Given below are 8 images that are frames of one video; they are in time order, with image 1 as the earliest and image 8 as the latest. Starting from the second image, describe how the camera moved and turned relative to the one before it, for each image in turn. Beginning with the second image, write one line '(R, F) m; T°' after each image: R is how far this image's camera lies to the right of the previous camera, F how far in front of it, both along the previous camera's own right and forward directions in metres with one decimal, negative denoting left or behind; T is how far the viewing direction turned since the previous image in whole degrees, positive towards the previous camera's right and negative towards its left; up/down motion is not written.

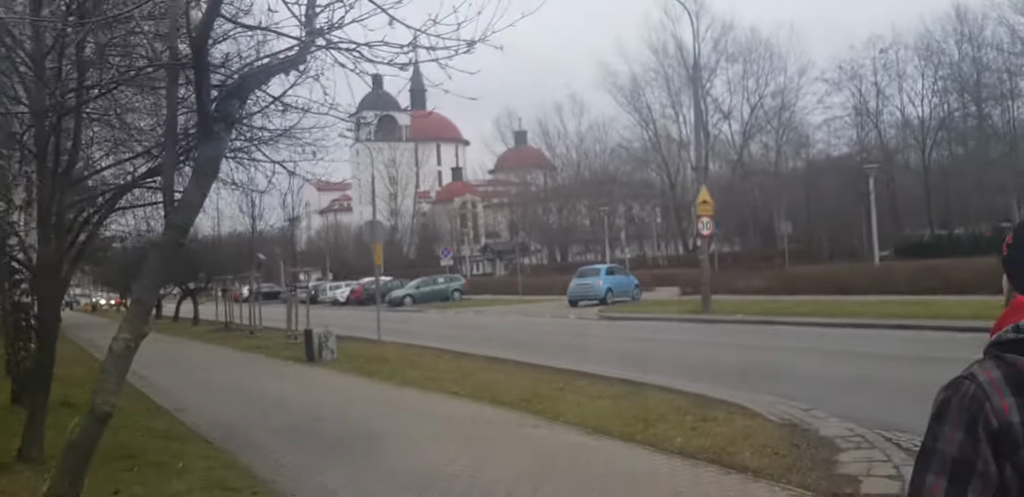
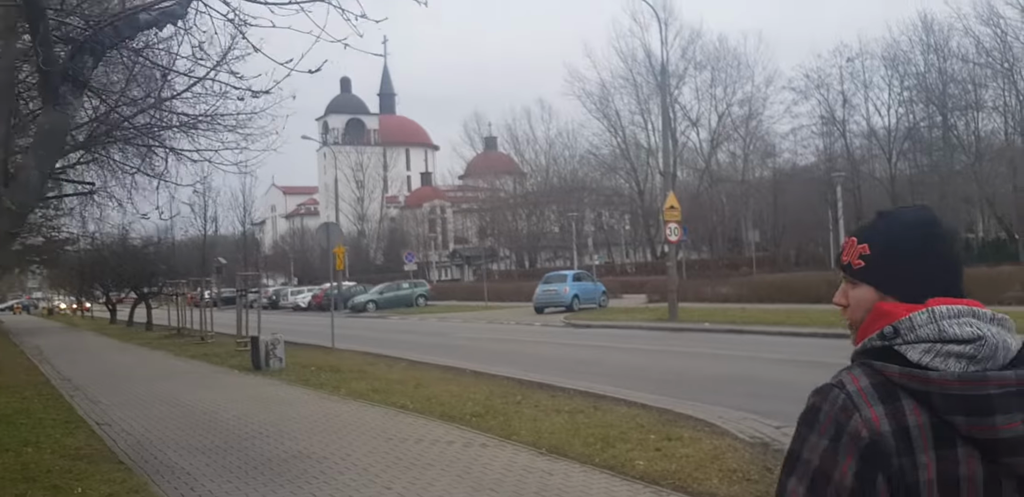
(+0.2, +0.8) m; +2°
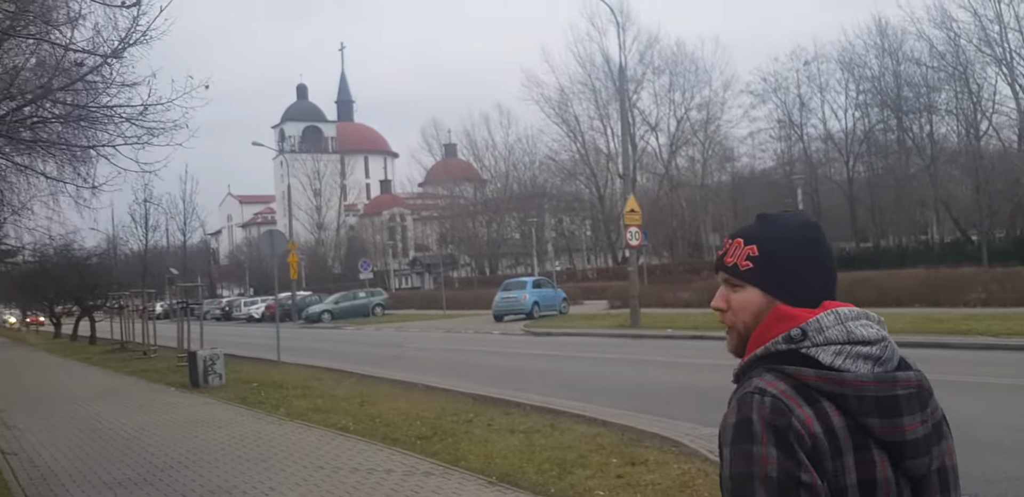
(+0.1, +0.8) m; +2°
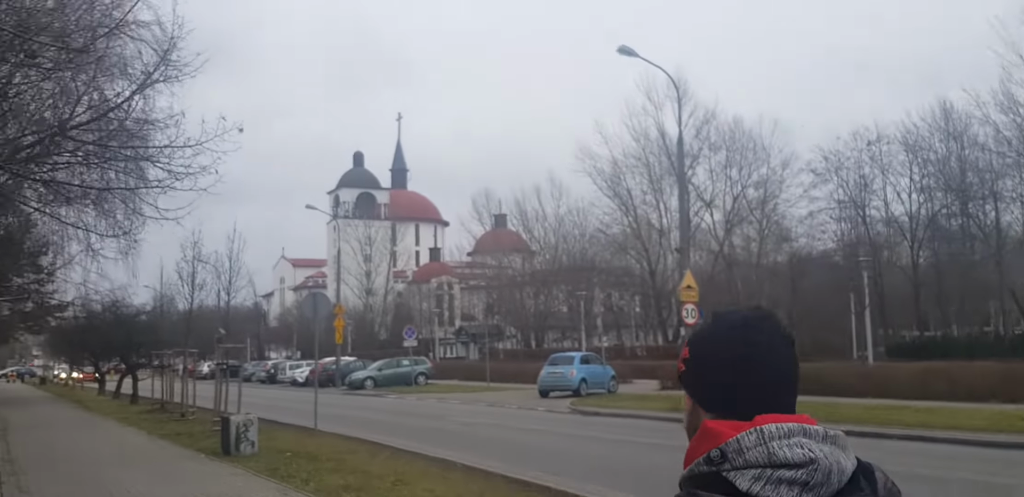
(-0.1, +0.8) m; -3°
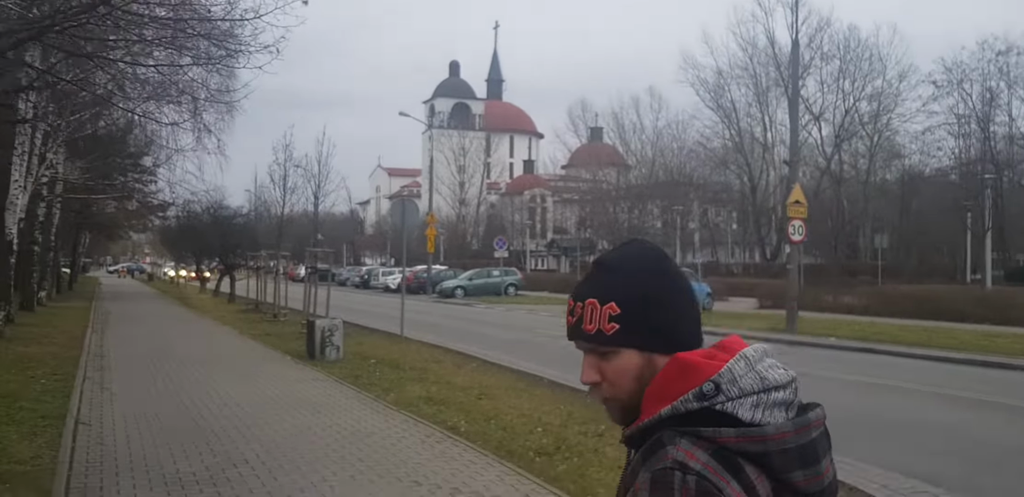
(0.0, +0.8) m; -6°
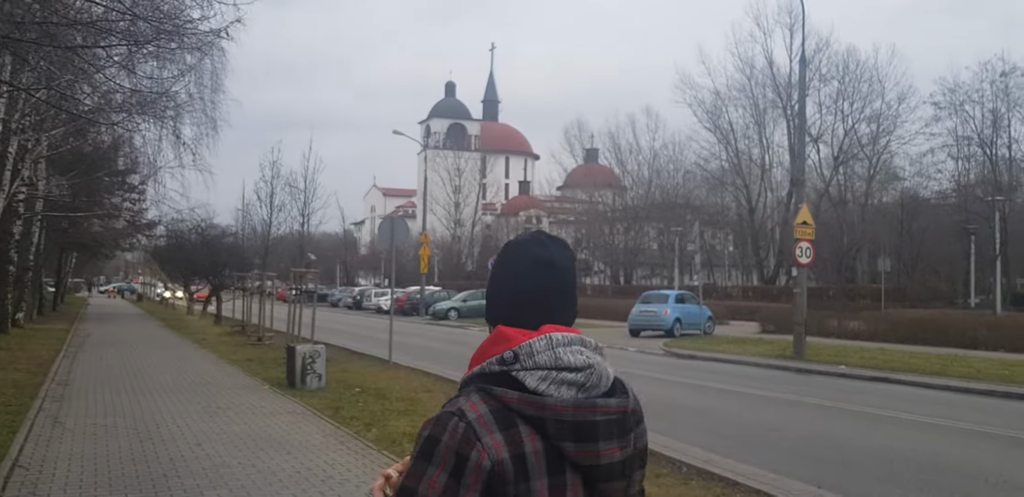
(0.0, +0.9) m; 0°
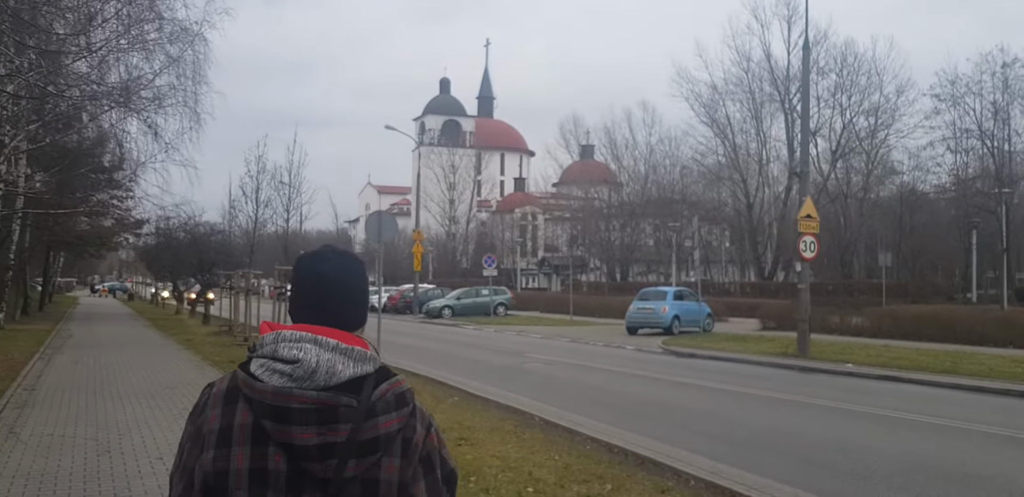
(+0.1, +0.7) m; 0°
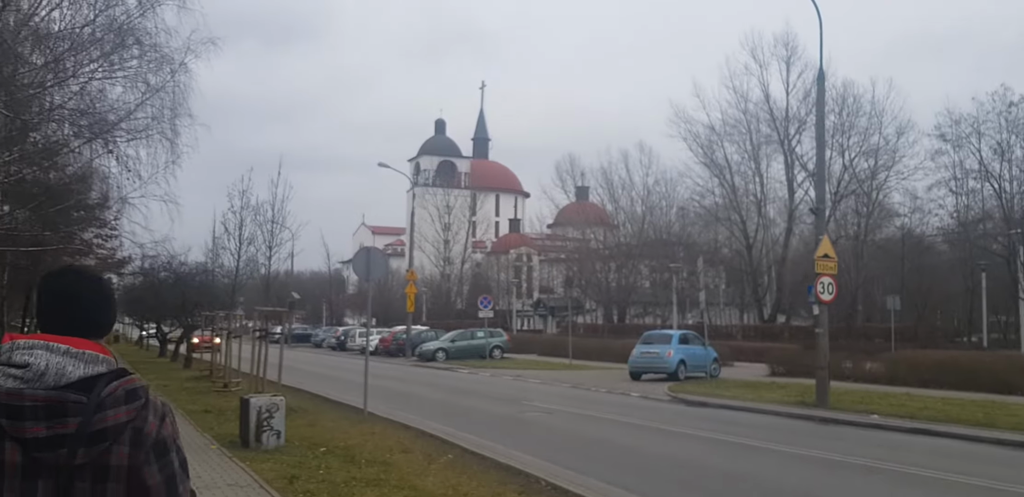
(-0.1, +1.2) m; 0°
